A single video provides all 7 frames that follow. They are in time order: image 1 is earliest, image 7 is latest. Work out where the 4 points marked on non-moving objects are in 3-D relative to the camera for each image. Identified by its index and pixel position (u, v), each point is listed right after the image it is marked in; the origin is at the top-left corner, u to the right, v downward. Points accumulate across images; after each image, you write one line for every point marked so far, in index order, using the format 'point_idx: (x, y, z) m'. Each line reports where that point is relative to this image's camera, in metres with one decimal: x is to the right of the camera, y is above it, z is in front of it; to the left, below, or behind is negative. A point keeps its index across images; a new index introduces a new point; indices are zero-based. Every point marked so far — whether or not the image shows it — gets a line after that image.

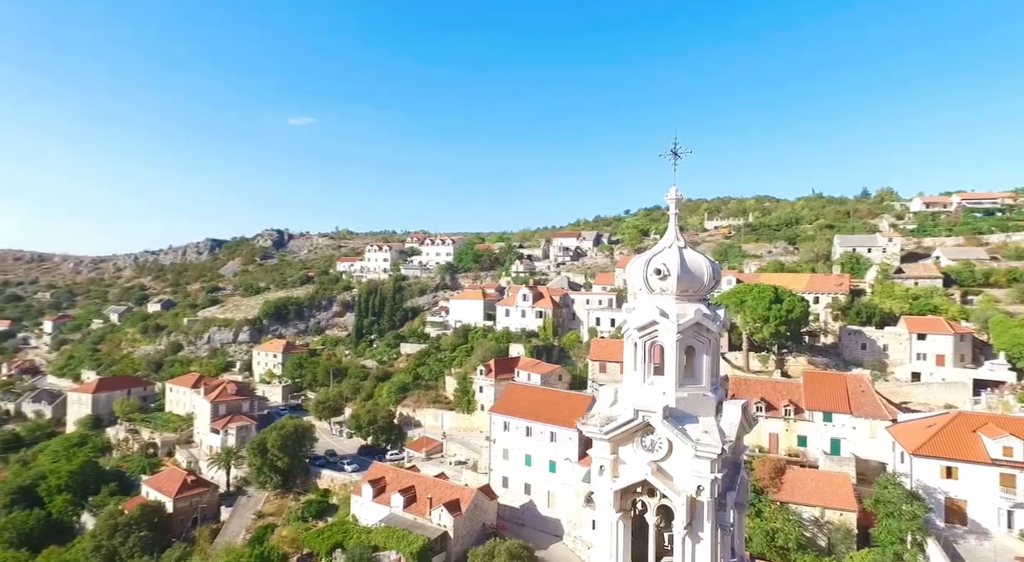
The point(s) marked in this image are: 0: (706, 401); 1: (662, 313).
0: (+3.4, -2.1, +10.4) m
1: (+2.6, -0.6, +10.5) m
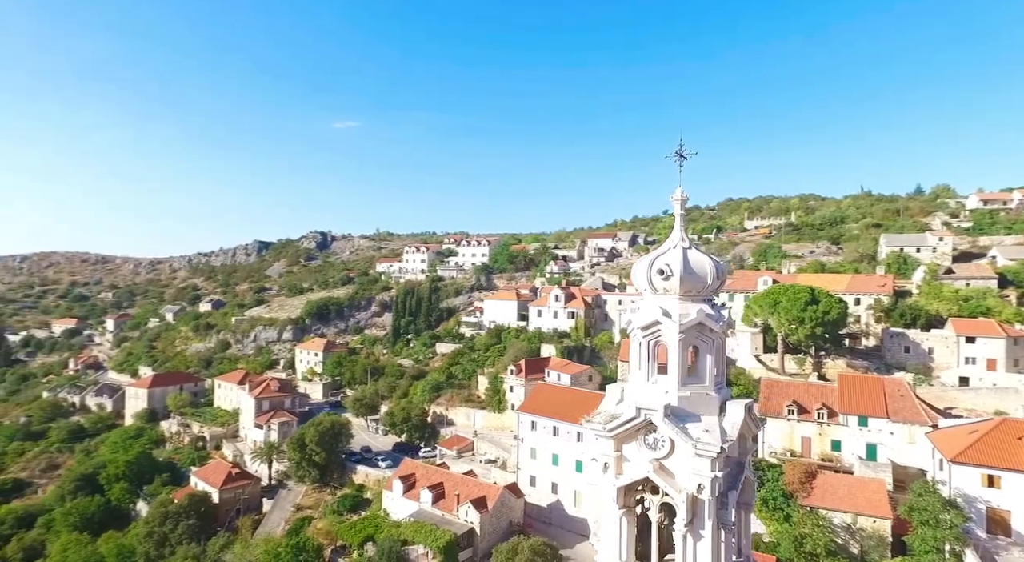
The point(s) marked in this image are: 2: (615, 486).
0: (+3.5, -2.1, +10.5) m
1: (+2.7, -0.6, +10.6) m
2: (+1.9, -3.7, +10.8) m
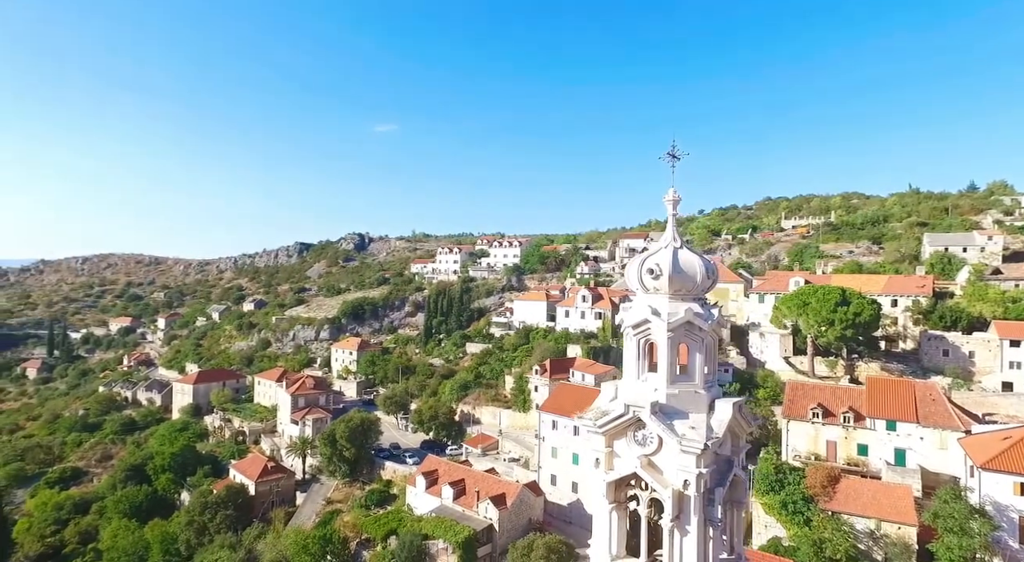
0: (+3.3, -2.1, +10.6) m
1: (+2.6, -0.6, +10.8) m
2: (+1.7, -3.6, +11.0) m
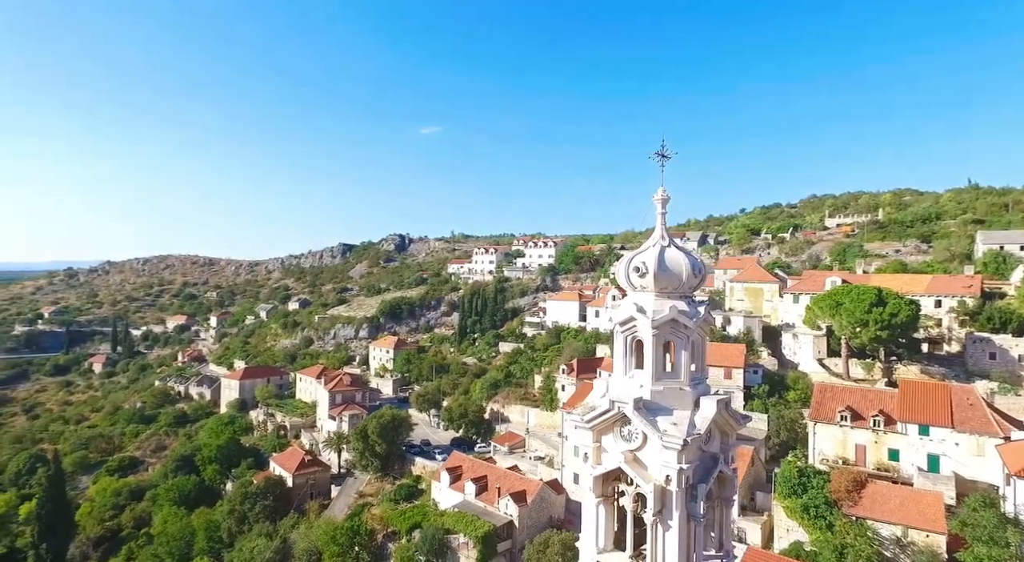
0: (+3.0, -2.0, +10.7) m
1: (+2.3, -0.5, +10.9) m
2: (+1.5, -3.6, +11.2) m
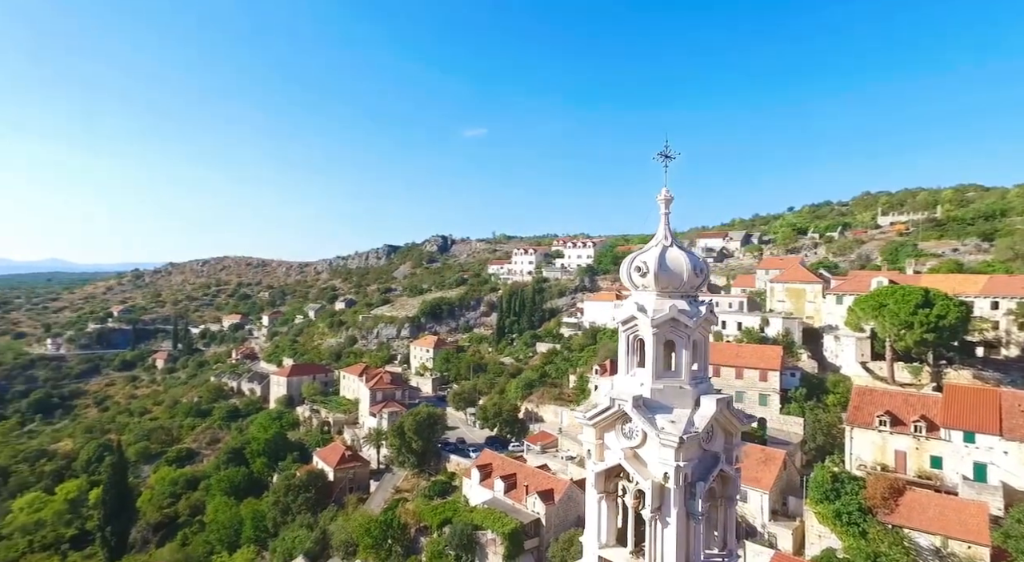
0: (+3.0, -2.0, +10.7) m
1: (+2.3, -0.5, +11.0) m
2: (+1.5, -3.6, +11.3) m
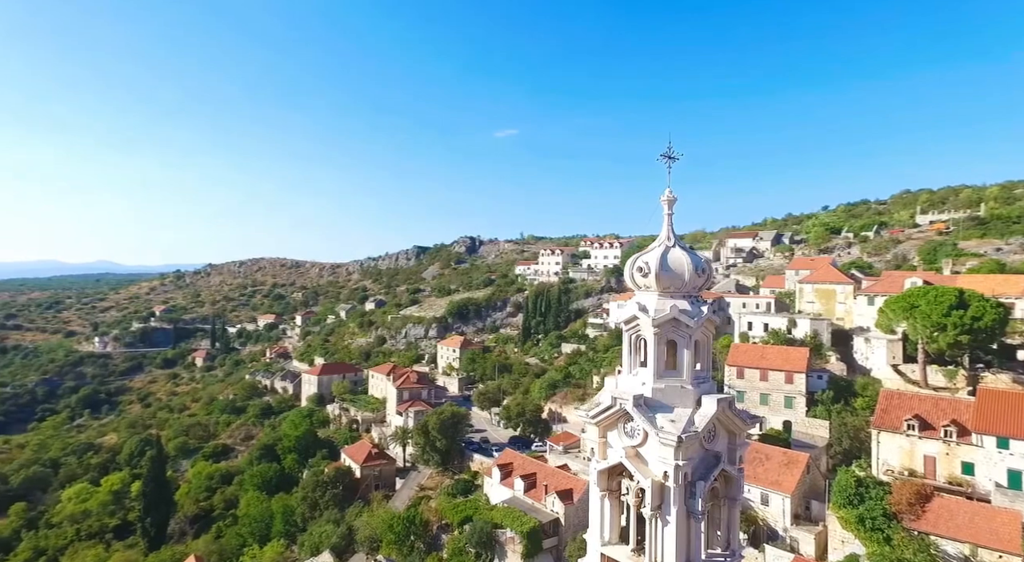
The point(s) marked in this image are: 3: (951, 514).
0: (+3.1, -2.0, +10.7) m
1: (+2.4, -0.5, +11.0) m
2: (+1.6, -3.6, +11.4) m
3: (+14.2, -7.6, +19.5) m
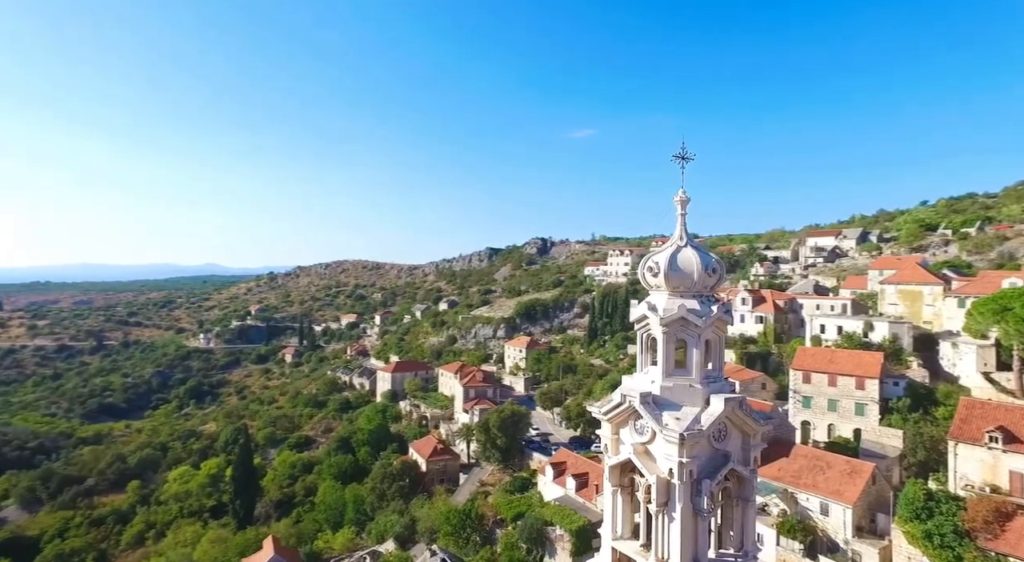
0: (+3.2, -1.9, +10.5) m
1: (+2.6, -0.4, +11.0) m
2: (+1.8, -3.5, +11.4) m
3: (+15.4, -7.5, +17.7) m
